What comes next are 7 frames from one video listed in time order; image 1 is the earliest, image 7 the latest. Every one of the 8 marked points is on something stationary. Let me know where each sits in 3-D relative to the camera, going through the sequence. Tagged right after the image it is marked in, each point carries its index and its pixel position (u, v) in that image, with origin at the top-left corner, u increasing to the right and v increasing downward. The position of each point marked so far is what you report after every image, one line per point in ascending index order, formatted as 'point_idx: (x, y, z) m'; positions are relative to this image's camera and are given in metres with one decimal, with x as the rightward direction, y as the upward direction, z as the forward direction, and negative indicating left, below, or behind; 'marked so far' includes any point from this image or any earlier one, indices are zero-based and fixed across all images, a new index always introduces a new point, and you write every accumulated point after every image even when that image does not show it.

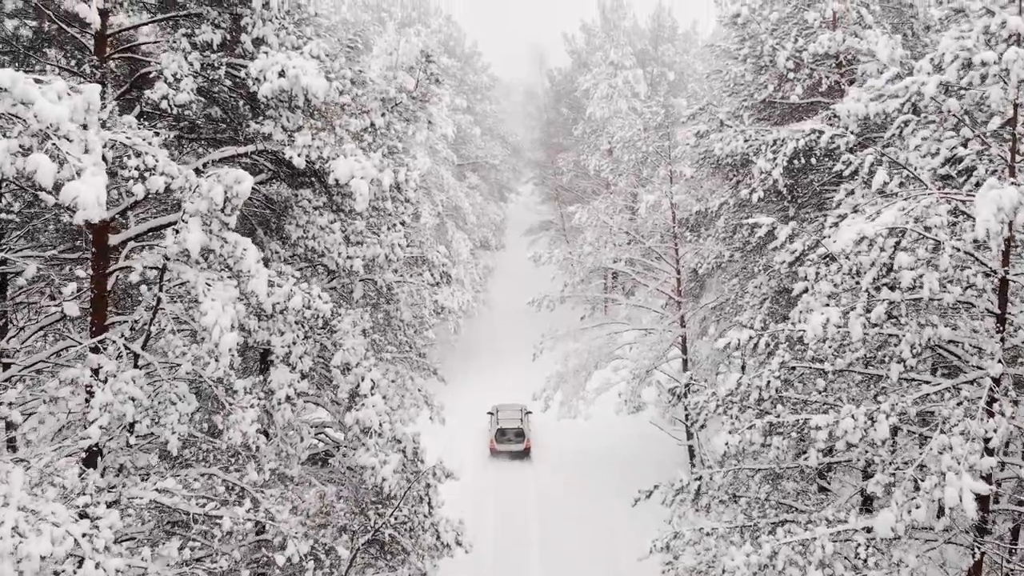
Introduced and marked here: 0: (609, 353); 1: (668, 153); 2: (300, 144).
0: (+2.1, -1.3, +15.0) m
1: (+3.1, +2.7, +14.3) m
2: (-1.7, +1.2, +5.9) m
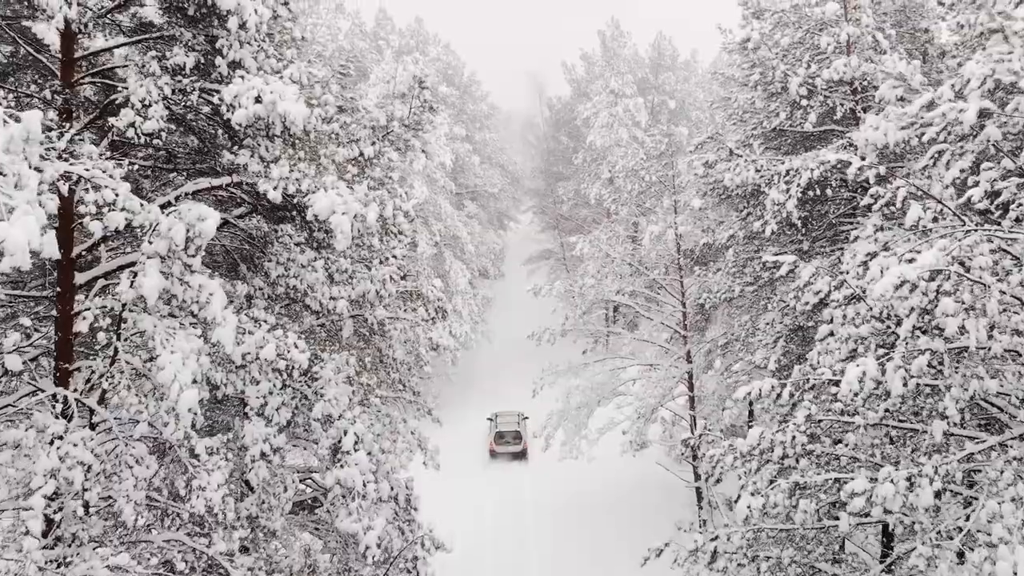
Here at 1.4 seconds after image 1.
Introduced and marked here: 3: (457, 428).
0: (+2.1, -2.0, +14.4) m
1: (+3.1, +2.1, +13.9) m
2: (-1.8, +0.8, +5.3) m
3: (-1.4, -3.7, +18.7) m
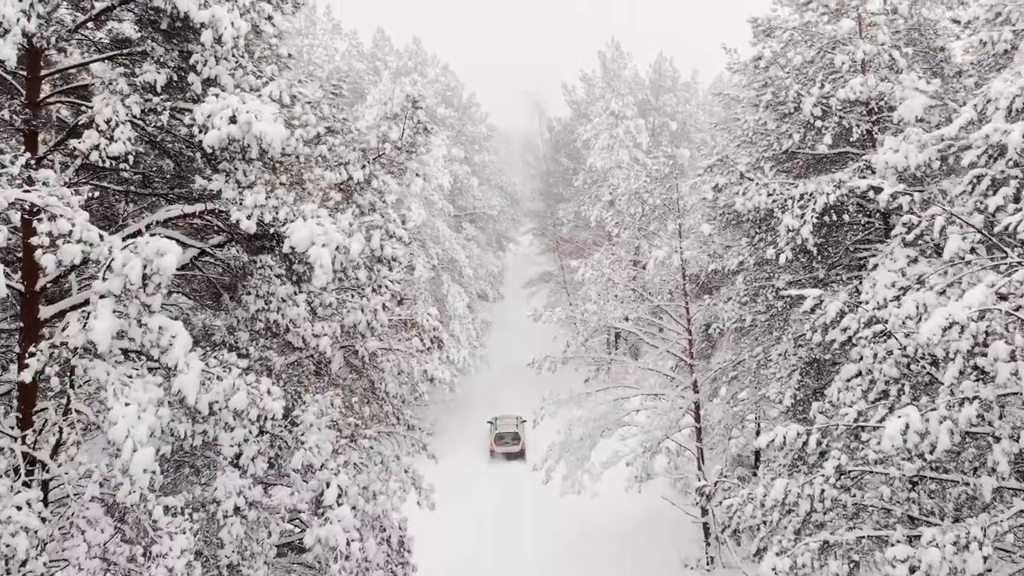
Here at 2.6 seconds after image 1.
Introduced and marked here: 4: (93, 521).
0: (+2.0, -2.6, +13.8) m
1: (+3.1, +1.5, +13.4) m
2: (-1.8, +0.6, +4.8) m
3: (-1.4, -4.3, +18.0) m
4: (-2.6, -1.4, +4.4) m
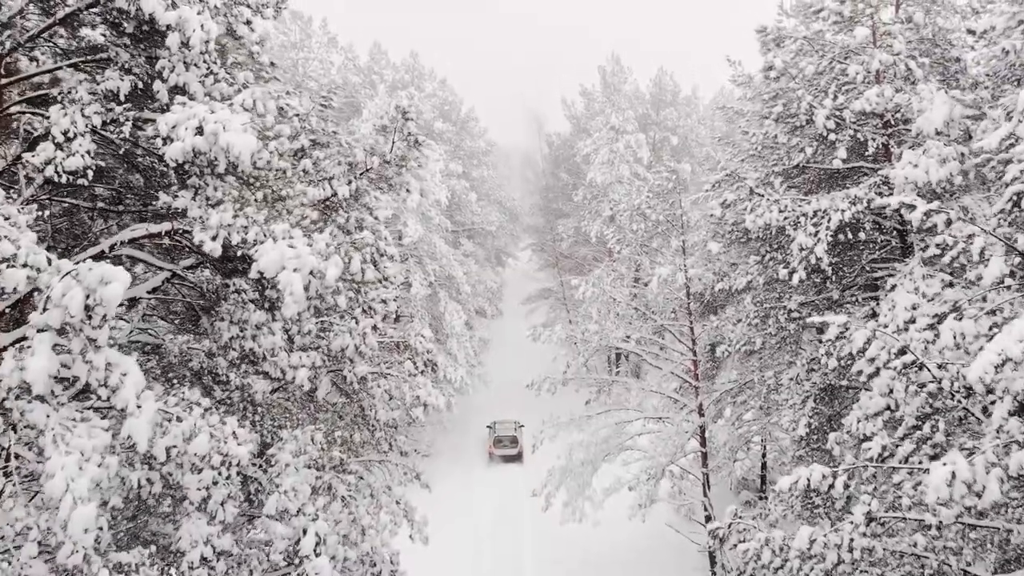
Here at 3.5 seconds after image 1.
0: (+2.0, -2.9, +13.3) m
1: (+3.0, +1.2, +13.0) m
2: (-1.8, +0.4, +4.4) m
3: (-1.5, -4.7, +17.5) m
4: (-2.6, -1.6, +3.9) m
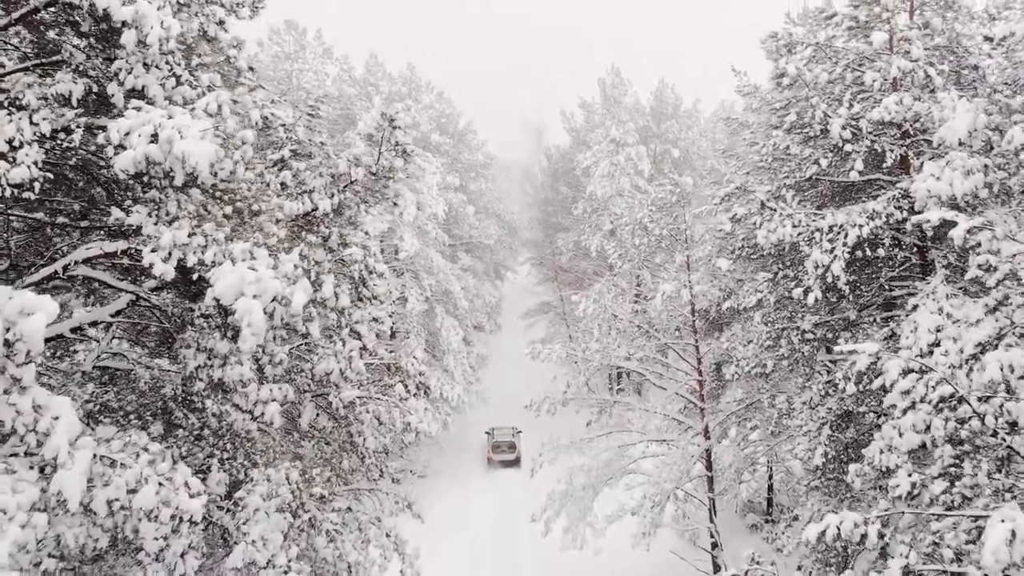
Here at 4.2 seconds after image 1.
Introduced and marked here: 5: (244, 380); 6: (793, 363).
0: (+2.0, -3.2, +12.8) m
1: (+3.0, +0.9, +12.5) m
2: (-1.8, +0.3, +3.9) m
3: (-1.5, -5.1, +16.9) m
4: (-2.7, -1.7, +3.4) m
5: (-1.8, -0.6, +4.8) m
6: (+3.5, -0.9, +9.0) m
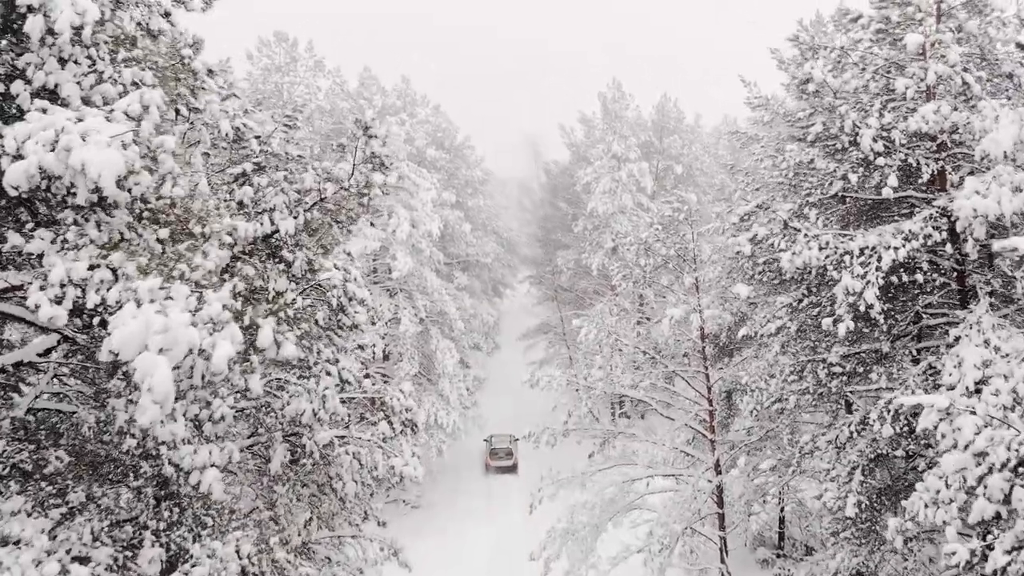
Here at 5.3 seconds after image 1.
0: (+1.9, -3.6, +11.9) m
1: (+3.0, +0.5, +11.7) m
2: (-1.9, +0.1, +3.1) m
3: (-1.6, -5.6, +16.0) m
4: (-2.7, -1.9, +2.6) m
5: (-1.8, -0.8, +4.0) m
6: (+3.5, -1.2, +8.2) m
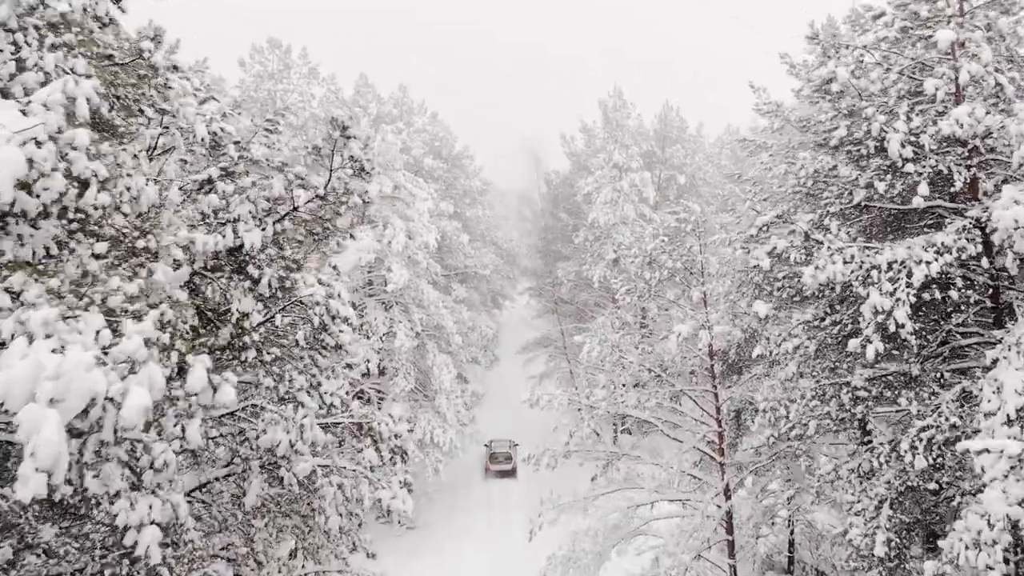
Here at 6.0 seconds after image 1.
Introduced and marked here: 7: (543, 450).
0: (+1.9, -3.8, +11.3) m
1: (+2.9, +0.3, +11.1) m
2: (-1.9, 0.0, +2.5) m
3: (-1.6, -5.9, +15.3) m
4: (-2.7, -2.0, +2.0) m
5: (-1.9, -0.9, +3.5) m
6: (+3.5, -1.4, +7.6) m
7: (+0.5, -2.7, +11.9) m
